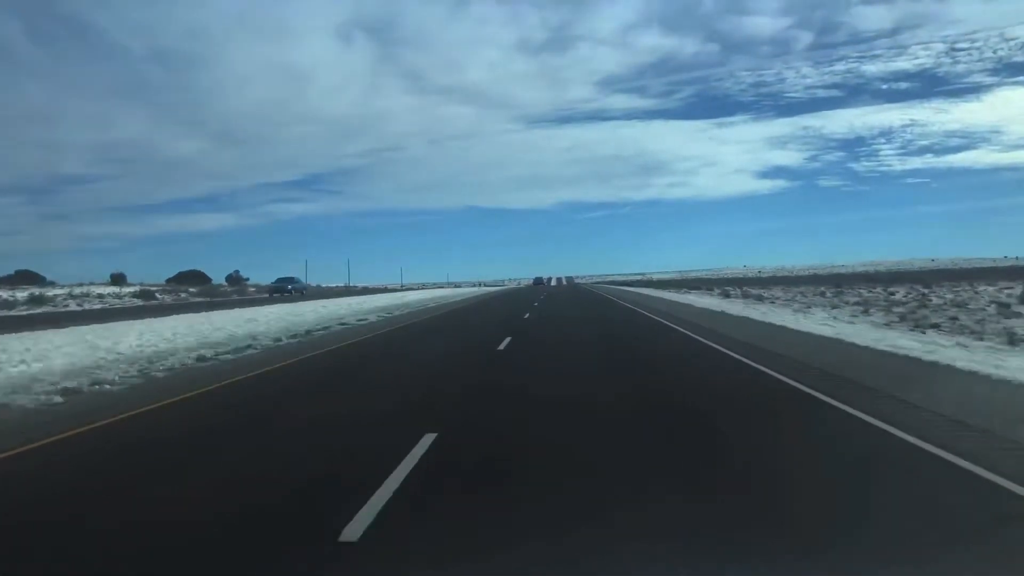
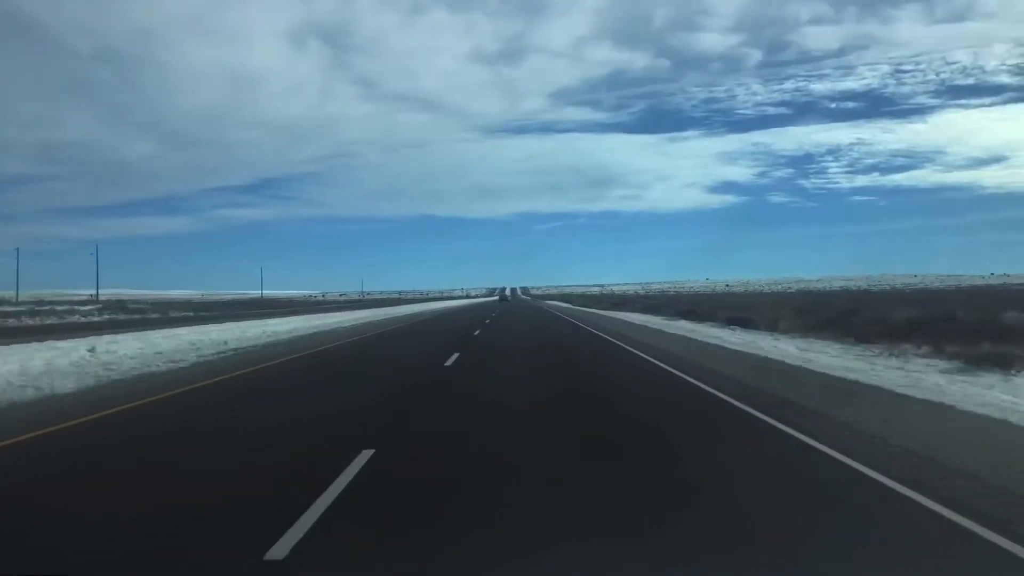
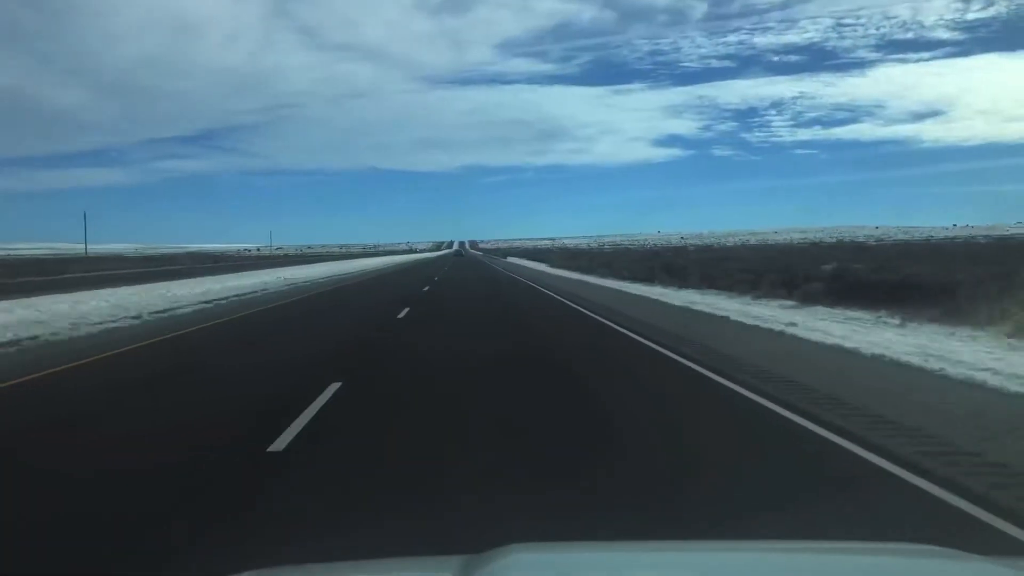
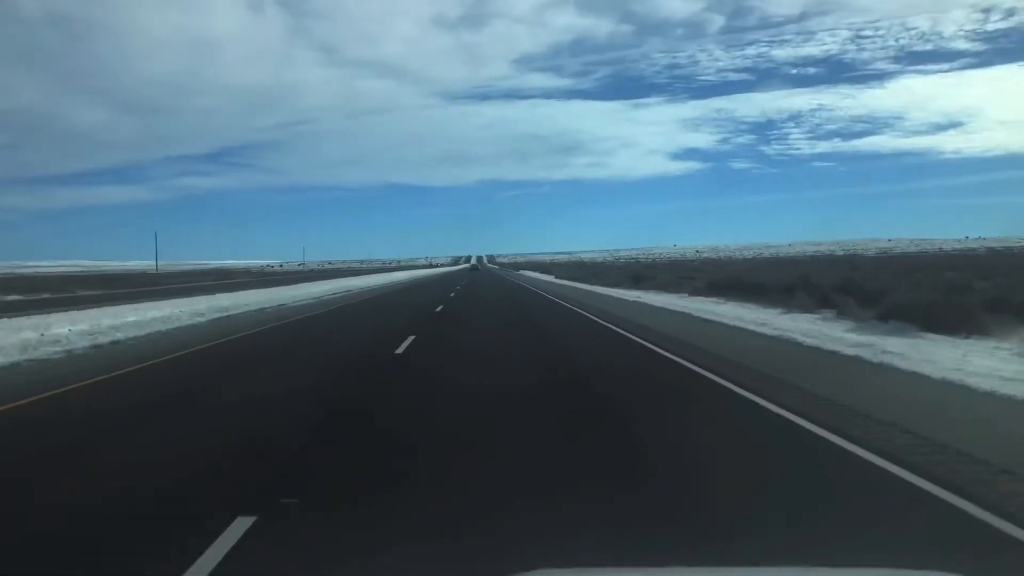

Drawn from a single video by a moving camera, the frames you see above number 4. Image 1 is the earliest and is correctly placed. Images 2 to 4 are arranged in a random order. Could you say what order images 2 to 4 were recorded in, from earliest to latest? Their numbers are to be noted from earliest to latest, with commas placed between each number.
2, 4, 3
